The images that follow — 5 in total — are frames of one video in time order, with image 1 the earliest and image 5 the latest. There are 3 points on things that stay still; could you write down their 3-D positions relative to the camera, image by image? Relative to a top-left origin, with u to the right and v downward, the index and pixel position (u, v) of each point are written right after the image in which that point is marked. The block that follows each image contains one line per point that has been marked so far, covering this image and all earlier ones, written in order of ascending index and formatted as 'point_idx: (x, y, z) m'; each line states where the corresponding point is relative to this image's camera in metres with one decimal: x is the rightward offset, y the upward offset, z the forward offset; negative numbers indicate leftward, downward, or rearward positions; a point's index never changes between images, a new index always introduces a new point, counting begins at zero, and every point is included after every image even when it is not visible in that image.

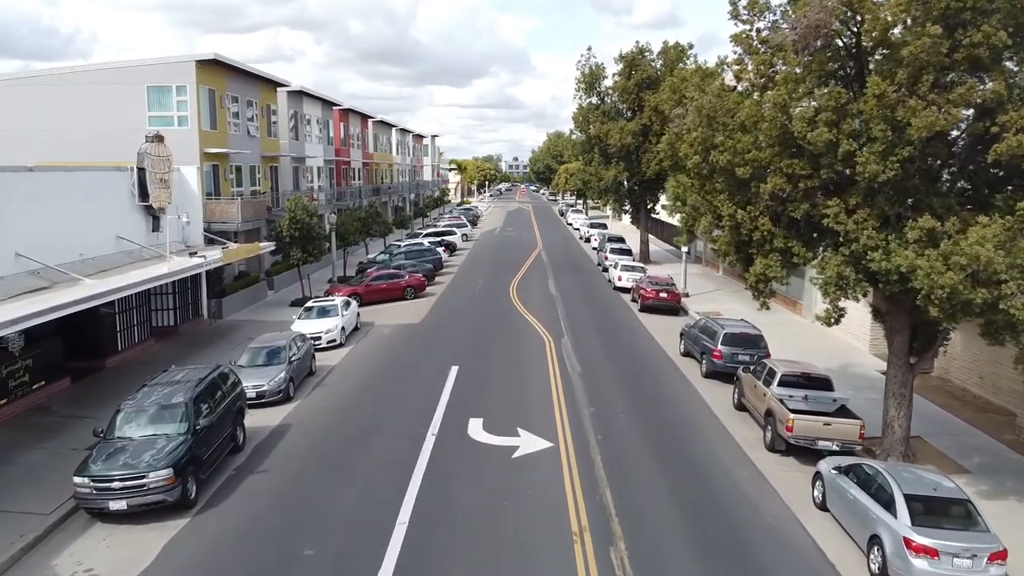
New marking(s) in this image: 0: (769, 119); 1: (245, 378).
0: (+4.0, +2.6, +12.3) m
1: (-6.2, -2.1, +18.5) m
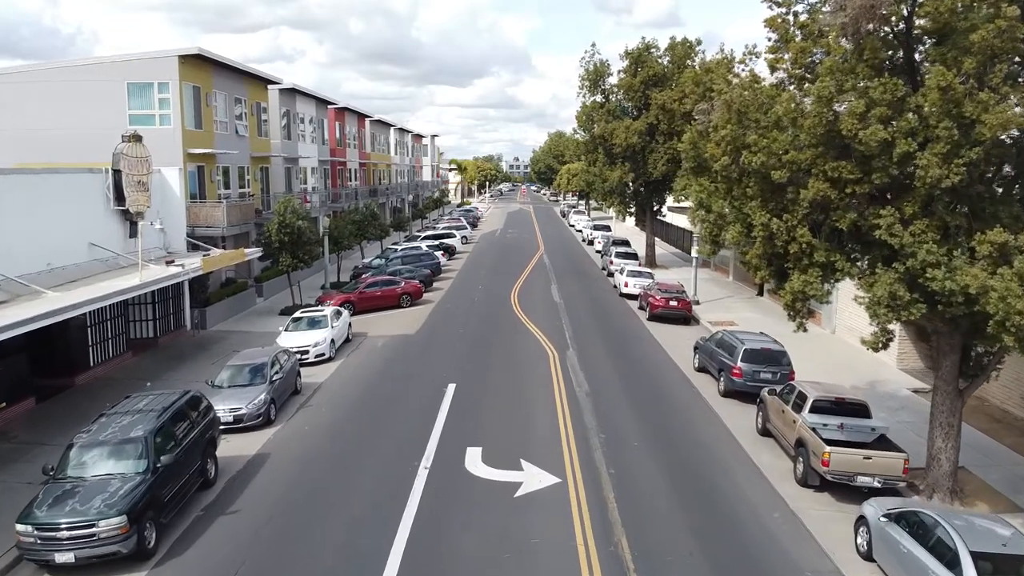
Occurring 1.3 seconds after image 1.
0: (+4.0, +2.3, +10.7) m
1: (-6.1, -2.4, +16.9) m
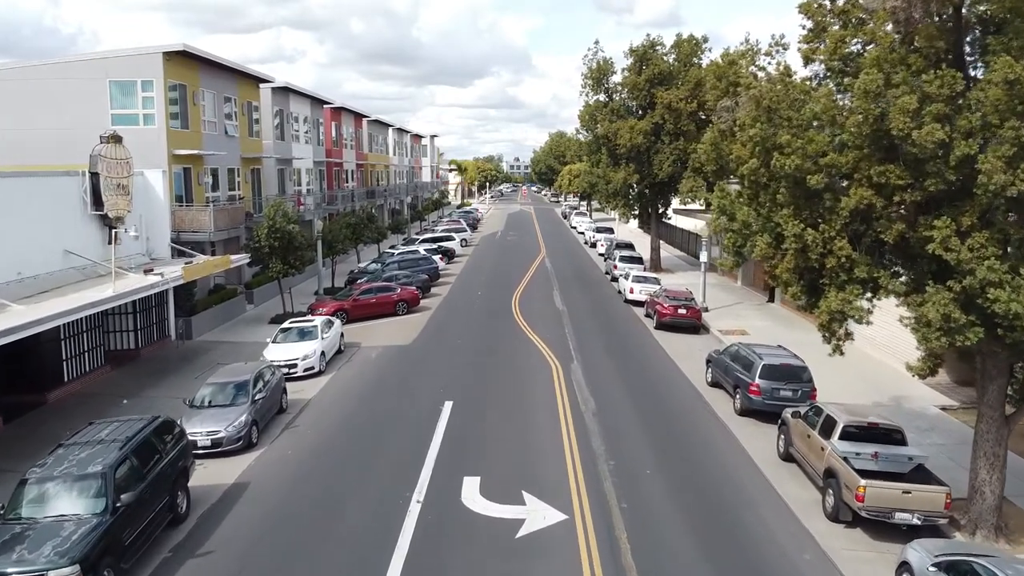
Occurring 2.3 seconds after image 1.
0: (+4.0, +2.0, +9.4) m
1: (-6.1, -2.6, +15.6) m
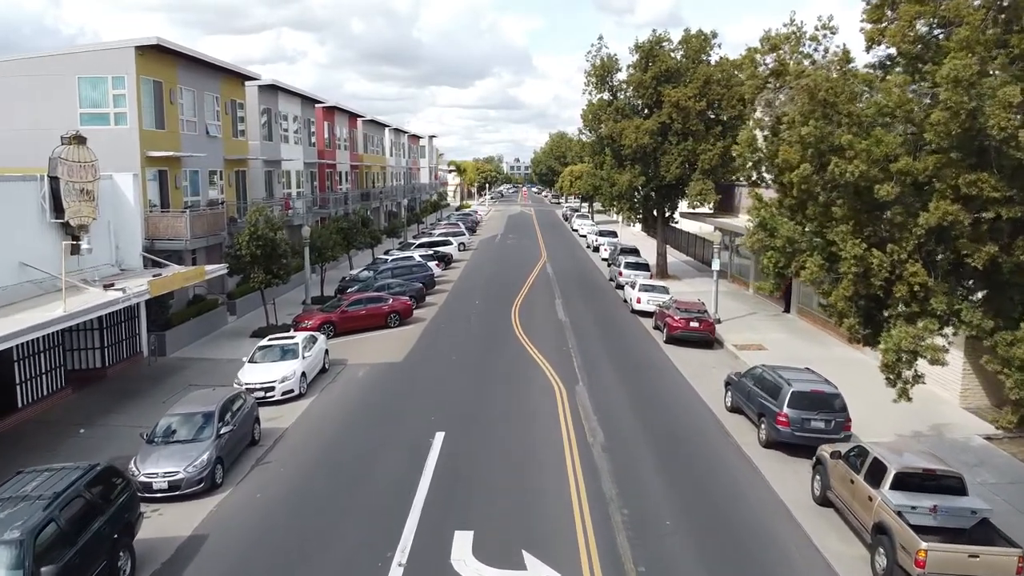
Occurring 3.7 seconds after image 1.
0: (+4.0, +1.7, +7.6) m
1: (-6.1, -3.0, +13.8) m
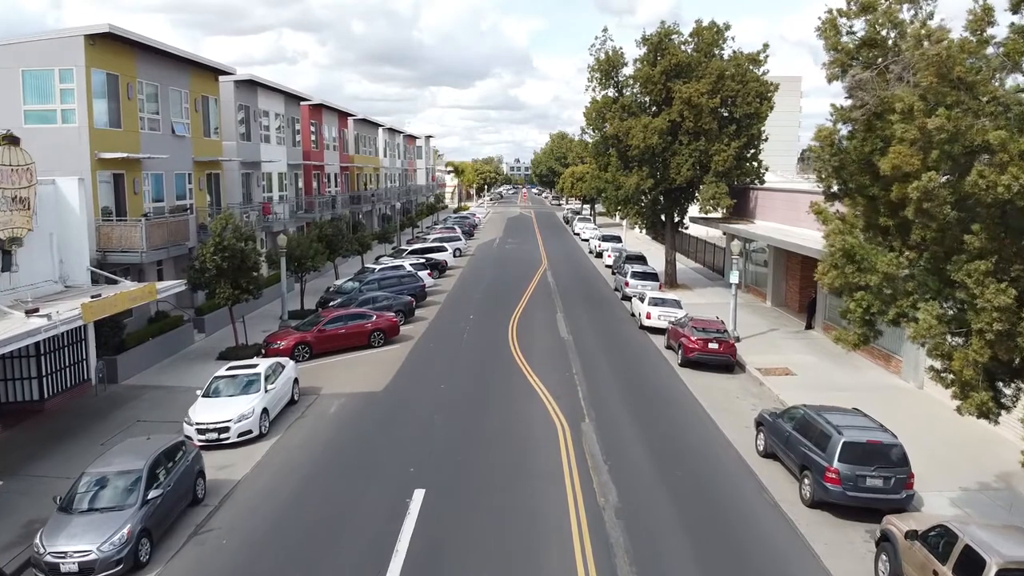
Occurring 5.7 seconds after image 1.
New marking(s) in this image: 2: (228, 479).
0: (+3.9, +1.2, +4.9) m
1: (-6.2, -3.4, +11.2) m
2: (-5.2, -3.5, +14.9) m
